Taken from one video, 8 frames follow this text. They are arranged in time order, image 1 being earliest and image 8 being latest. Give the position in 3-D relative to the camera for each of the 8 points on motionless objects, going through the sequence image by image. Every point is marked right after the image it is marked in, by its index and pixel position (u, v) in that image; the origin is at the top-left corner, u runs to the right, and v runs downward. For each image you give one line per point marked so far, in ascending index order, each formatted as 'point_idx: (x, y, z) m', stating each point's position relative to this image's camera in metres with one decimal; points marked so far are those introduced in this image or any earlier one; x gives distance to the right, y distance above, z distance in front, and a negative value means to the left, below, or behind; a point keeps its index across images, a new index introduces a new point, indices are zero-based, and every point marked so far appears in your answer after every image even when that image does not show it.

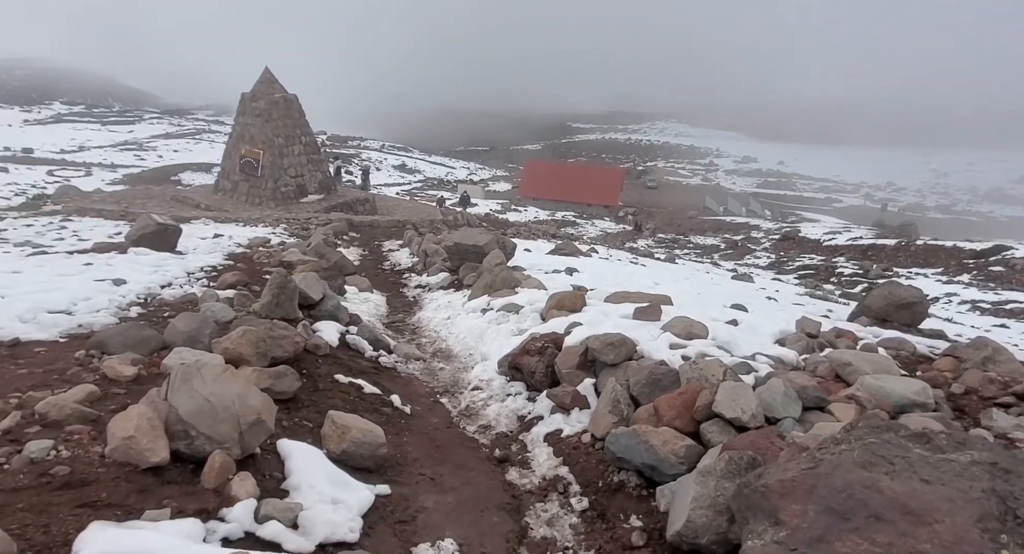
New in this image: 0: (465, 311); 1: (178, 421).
0: (-0.7, -0.5, +9.6) m
1: (-1.8, -0.8, +3.3) m
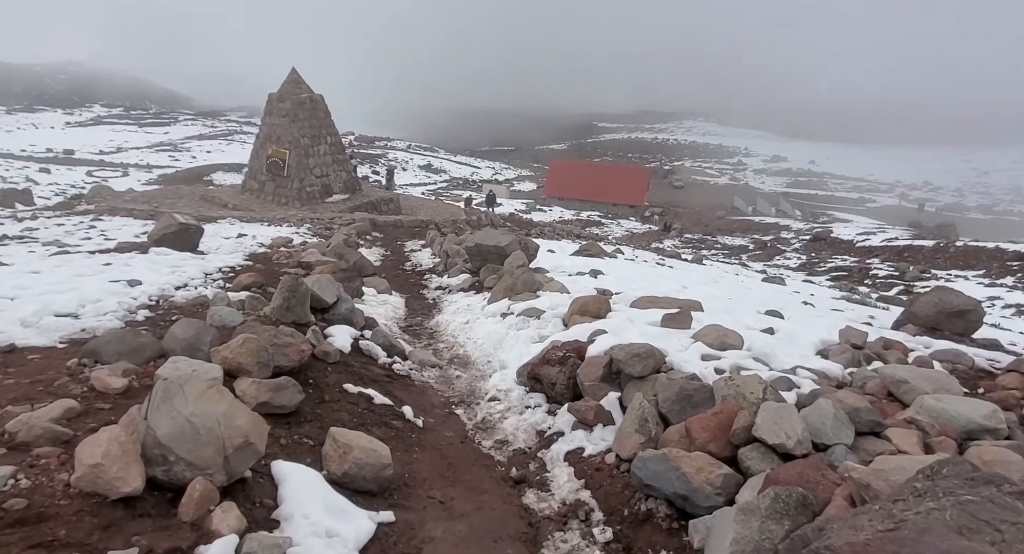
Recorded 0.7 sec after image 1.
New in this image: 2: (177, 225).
0: (-0.4, -0.6, +9.3) m
1: (-1.7, -0.8, +2.9) m
2: (-7.1, +1.1, +13.0) m
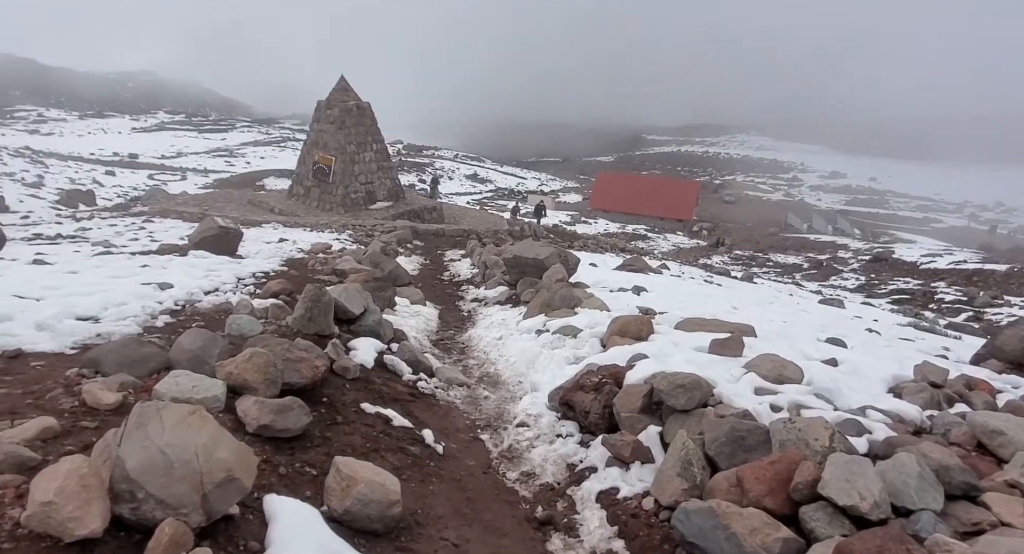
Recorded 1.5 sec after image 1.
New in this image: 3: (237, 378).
0: (+0.1, -0.8, +8.8) m
1: (-1.6, -0.8, +2.6) m
2: (-6.3, +1.0, +13.0) m
3: (-1.9, -0.7, +4.2) m
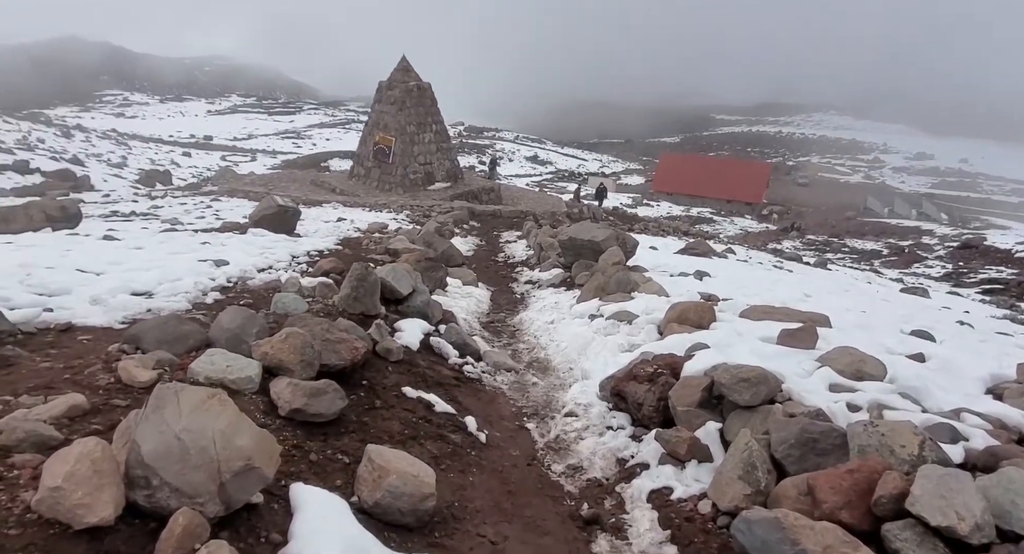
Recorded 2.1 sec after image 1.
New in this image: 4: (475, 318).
0: (+0.8, -0.5, +8.5) m
1: (-1.5, -0.7, +2.4) m
2: (-5.1, +1.5, +13.2) m
3: (-1.6, -0.5, +4.0) m
4: (-0.5, -0.6, +8.9) m
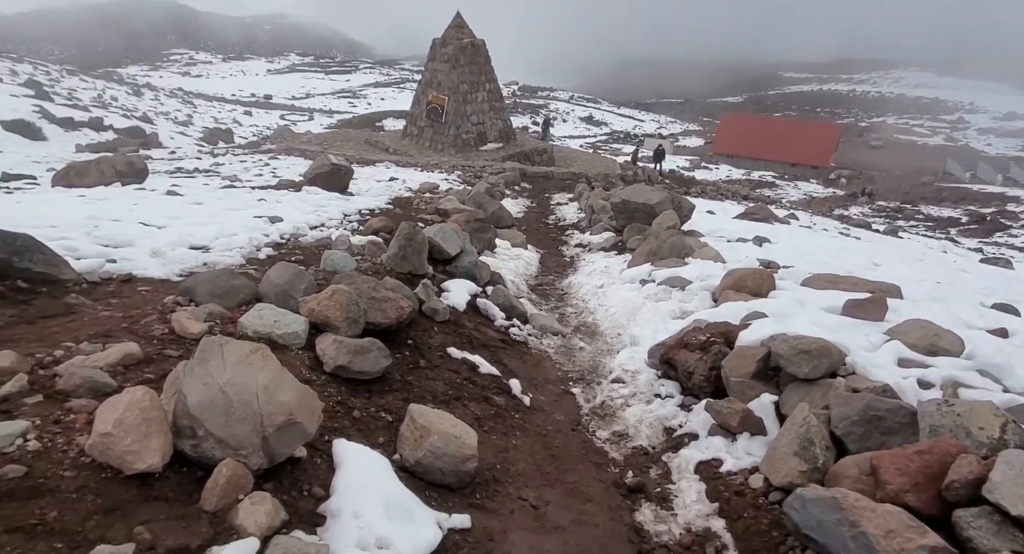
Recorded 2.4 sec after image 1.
0: (+1.5, -0.1, +8.3) m
1: (-1.3, -0.6, +2.5) m
2: (-4.0, +2.4, +13.3) m
3: (-1.3, -0.3, +4.1) m
4: (+0.2, 0.0, +8.8) m
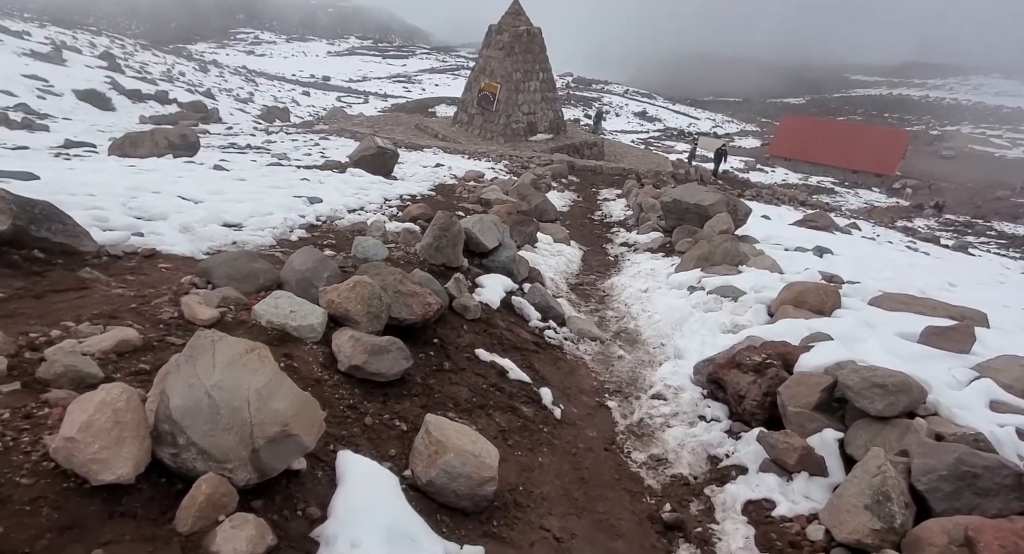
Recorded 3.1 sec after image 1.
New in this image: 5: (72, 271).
0: (+2.0, -0.1, +7.8) m
1: (-1.2, -0.5, +2.2) m
2: (-2.9, +2.8, +13.2) m
3: (-1.1, -0.2, +3.8) m
4: (+0.7, 0.0, +8.4) m
5: (-2.8, 0.0, +3.9) m
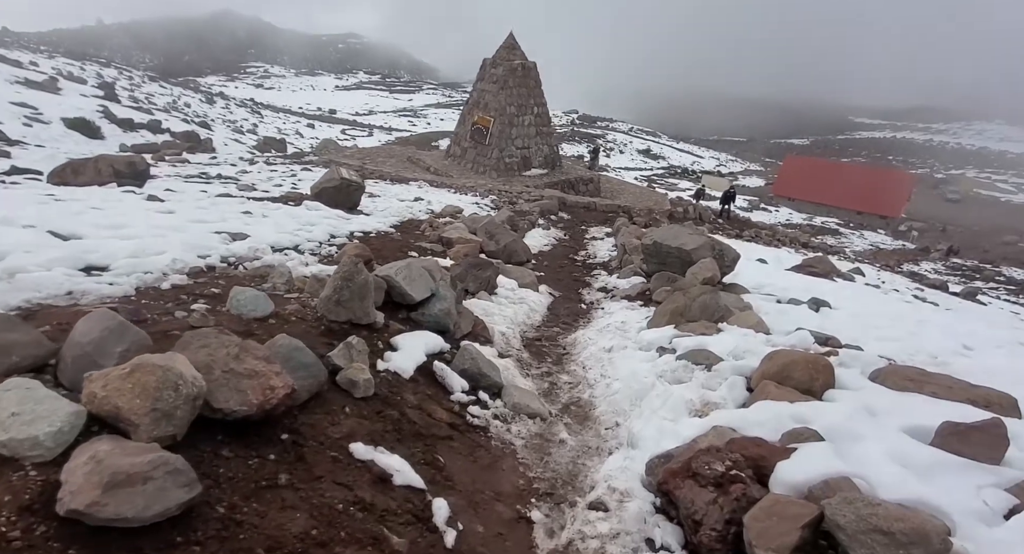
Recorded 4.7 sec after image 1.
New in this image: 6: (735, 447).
0: (+1.3, -0.7, +6.6) m
1: (-1.9, -0.8, +1.0) m
2: (-3.5, +1.9, +12.2) m
3: (-1.7, -0.5, +2.6) m
4: (+0.1, -0.7, +7.3) m
5: (-3.5, -0.3, +2.8) m
6: (+1.3, -1.0, +3.6) m
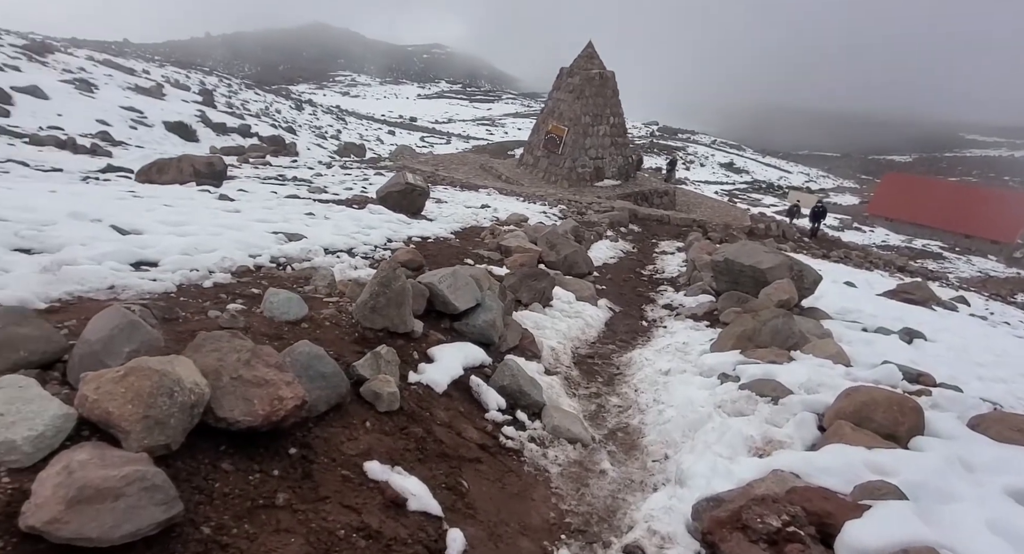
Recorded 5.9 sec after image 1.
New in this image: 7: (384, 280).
0: (+1.8, -0.9, +6.1) m
1: (-2.1, -0.7, +0.9) m
2: (-2.2, +1.9, +12.2) m
3: (-1.7, -0.5, +2.5) m
4: (+0.6, -0.8, +6.9) m
5: (-3.4, -0.2, +2.9) m
6: (+1.5, -1.2, +3.1) m
7: (-1.0, 0.0, +4.7) m
